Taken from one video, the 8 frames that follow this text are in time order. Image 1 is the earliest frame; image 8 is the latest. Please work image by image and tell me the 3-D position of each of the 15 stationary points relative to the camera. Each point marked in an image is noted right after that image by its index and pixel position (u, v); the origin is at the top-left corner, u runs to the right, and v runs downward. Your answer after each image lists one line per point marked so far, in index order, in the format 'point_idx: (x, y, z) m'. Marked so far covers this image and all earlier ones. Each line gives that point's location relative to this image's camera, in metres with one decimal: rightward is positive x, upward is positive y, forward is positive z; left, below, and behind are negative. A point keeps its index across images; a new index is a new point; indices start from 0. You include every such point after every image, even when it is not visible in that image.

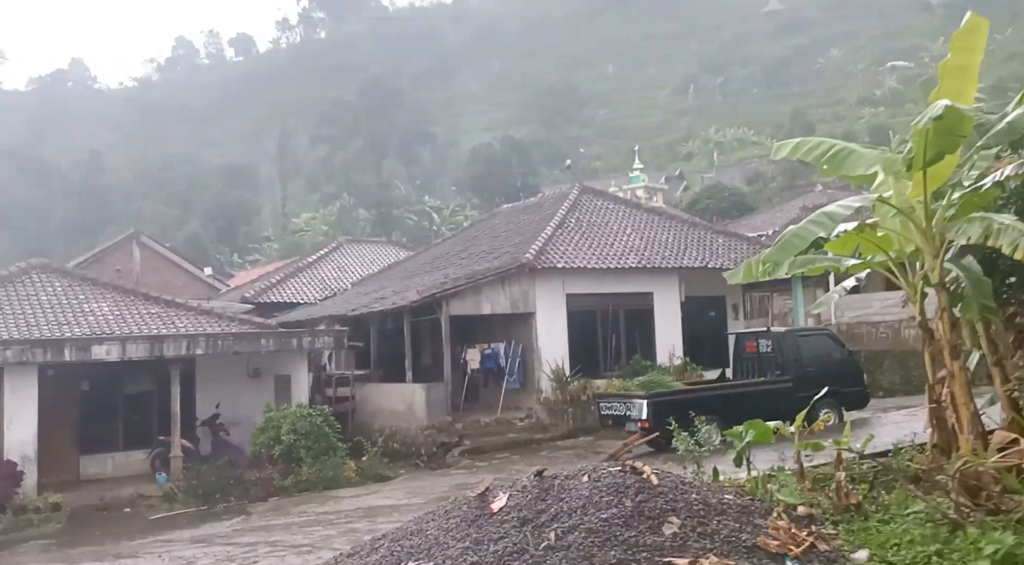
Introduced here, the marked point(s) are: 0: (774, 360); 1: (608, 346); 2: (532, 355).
0: (+3.6, -1.1, +13.8) m
1: (+1.8, -1.2, +18.0) m
2: (+0.3, -1.3, +17.3) m
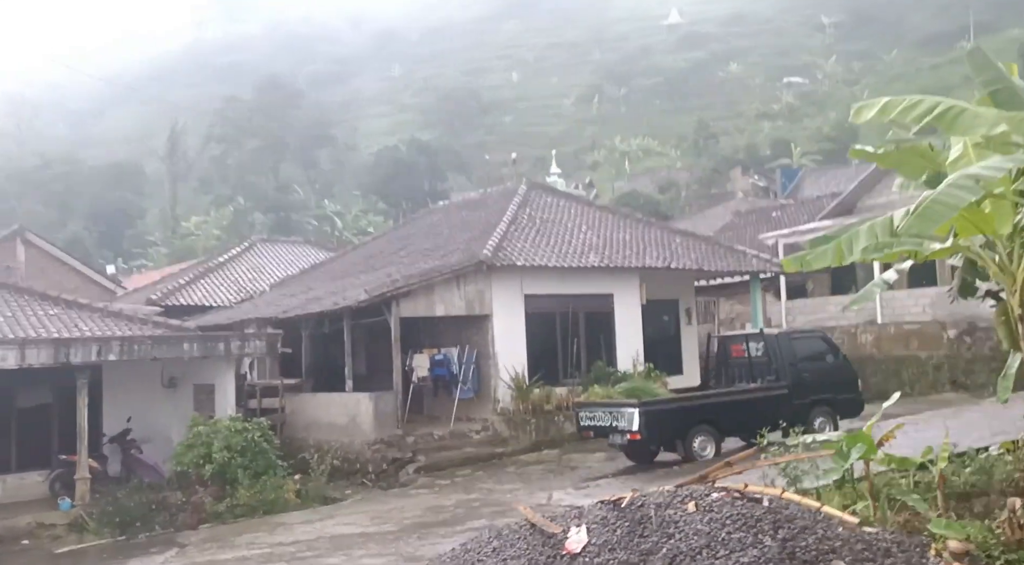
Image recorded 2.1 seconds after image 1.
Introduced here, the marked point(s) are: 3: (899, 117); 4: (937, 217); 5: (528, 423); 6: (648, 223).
0: (+3.3, -1.1, +12.7) m
1: (+1.0, -1.2, +16.6) m
2: (-0.4, -1.3, +15.8) m
3: (+2.8, +1.2, +7.1) m
4: (+2.5, +0.4, +5.8) m
5: (+0.3, -2.1, +15.2) m
6: (+2.6, +1.1, +18.9) m
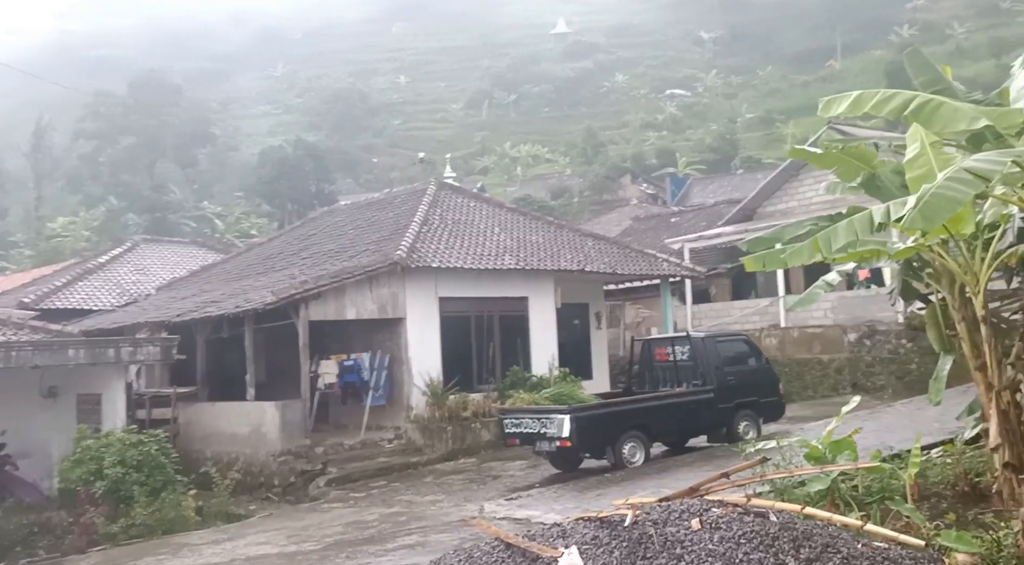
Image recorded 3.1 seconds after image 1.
0: (+2.3, -1.1, +12.5) m
1: (-0.5, -1.2, +16.1) m
2: (-1.7, -1.3, +15.1) m
3: (+2.5, +1.2, +6.9) m
4: (+2.4, +0.4, +5.5) m
5: (-1.0, -2.2, +14.6) m
6: (+0.9, +1.1, +18.5) m
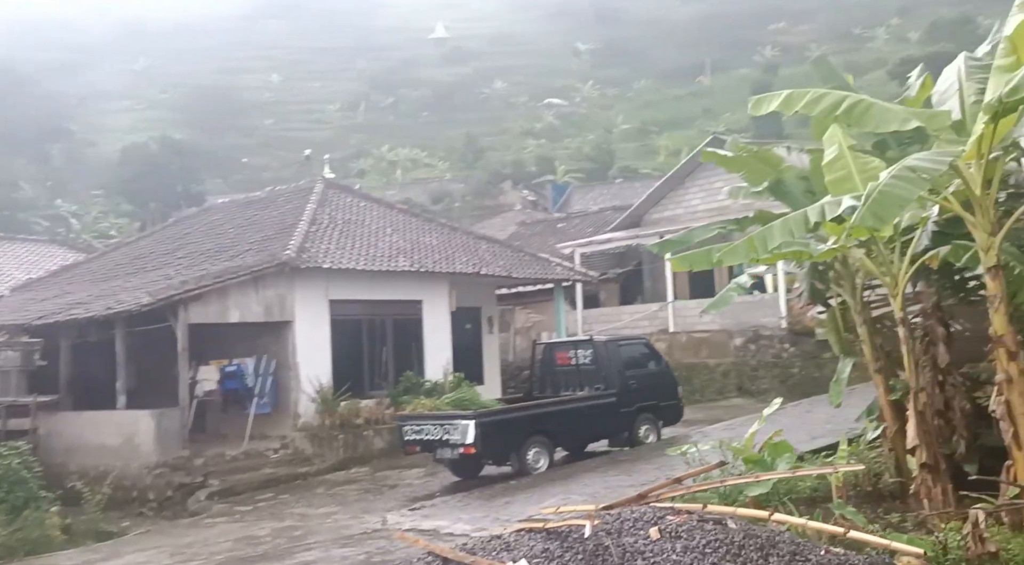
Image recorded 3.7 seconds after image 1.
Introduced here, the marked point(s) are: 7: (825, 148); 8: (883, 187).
0: (+1.1, -1.1, +12.3) m
1: (-2.1, -1.2, +15.5) m
2: (-3.3, -1.3, +14.4) m
3: (+2.0, +1.2, +6.8) m
4: (+2.0, +0.4, +5.4) m
5: (-2.5, -2.2, +13.9) m
6: (-1.1, +1.0, +18.1) m
7: (+2.5, +1.1, +7.9) m
8: (+2.1, +0.5, +5.5) m
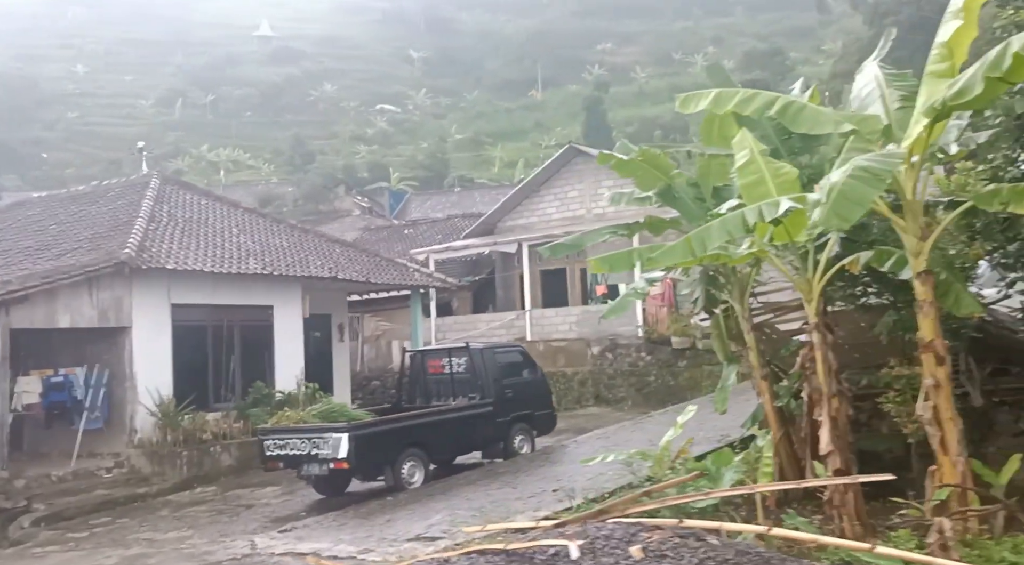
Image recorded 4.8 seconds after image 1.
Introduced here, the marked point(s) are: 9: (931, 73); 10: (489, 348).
0: (-0.5, -1.2, +11.8) m
1: (-4.2, -1.3, +14.3) m
2: (-5.1, -1.3, +13.1) m
3: (+1.5, +1.2, +6.6) m
4: (+1.8, +0.4, +5.2) m
5: (-4.3, -2.2, +12.7) m
6: (-3.6, +0.9, +17.2) m
7: (+1.8, +1.0, +7.7) m
8: (+1.8, +0.5, +5.3) m
9: (+2.5, +1.3, +5.9) m
10: (-0.3, -0.8, +11.9) m
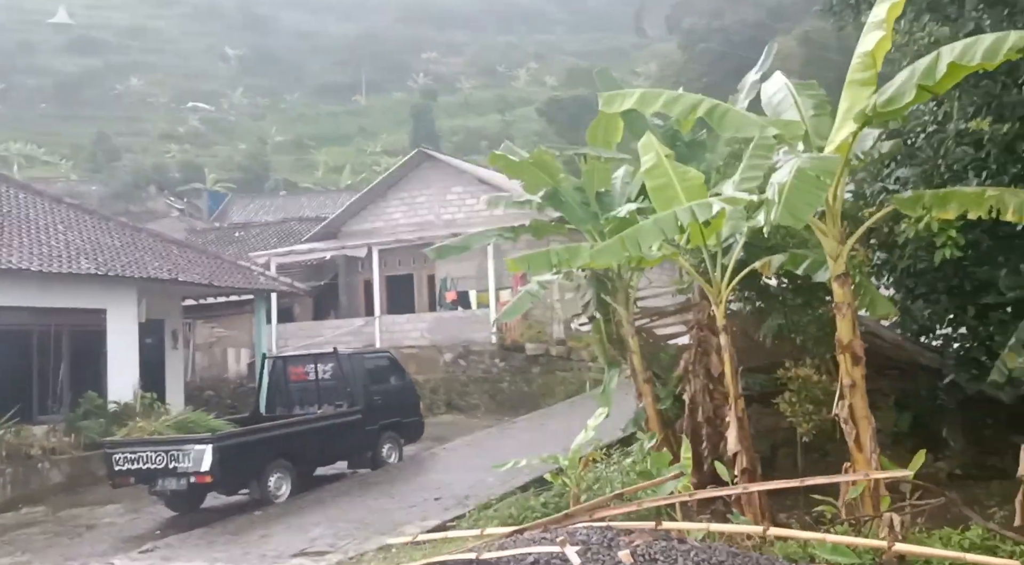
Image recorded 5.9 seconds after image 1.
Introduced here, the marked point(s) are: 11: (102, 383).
0: (-2.0, -1.2, +11.3) m
1: (-6.1, -1.3, +13.1) m
2: (-6.8, -1.3, +11.7) m
3: (+0.9, +1.1, +6.6) m
4: (+1.5, +0.4, +5.3) m
5: (-5.9, -2.2, +11.5) m
6: (-6.1, +0.9, +16.0) m
7: (+1.0, +1.0, +7.8) m
8: (+1.5, +0.5, +5.4) m
9: (+2.1, +1.2, +6.1) m
10: (-1.8, -0.8, +11.4) m
11: (-5.7, -1.4, +13.8) m
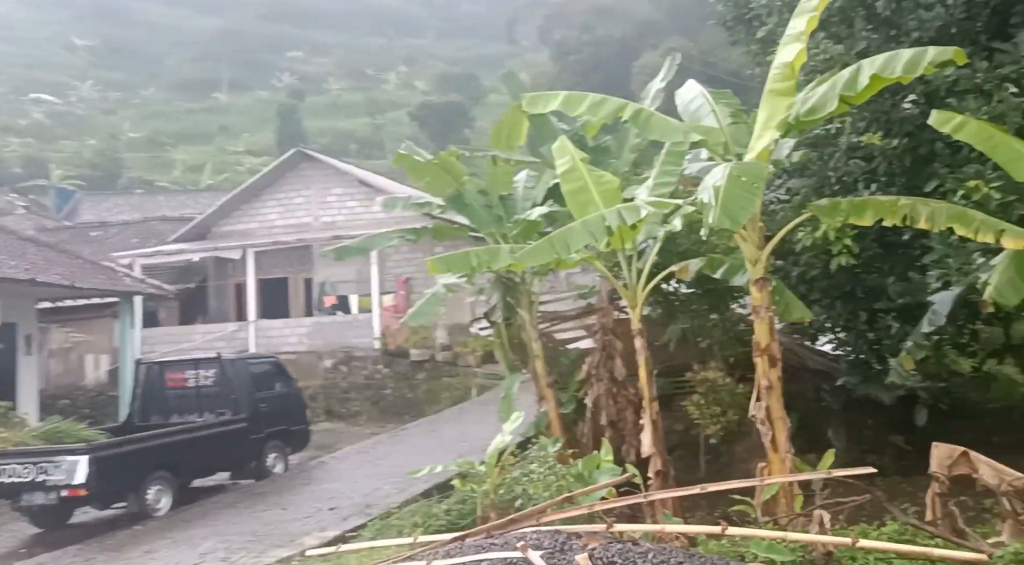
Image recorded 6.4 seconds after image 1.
0: (-3.1, -1.2, +10.8) m
1: (-7.5, -1.3, +12.0) m
2: (-8.0, -1.3, +10.5) m
3: (+0.4, +1.1, +6.6) m
4: (+1.2, +0.4, +5.4) m
5: (-7.1, -2.2, +10.4) m
6: (-7.8, +0.9, +14.9) m
7: (+0.3, +1.0, +7.8) m
8: (+1.1, +0.5, +5.4) m
9: (+1.7, +1.2, +6.3) m
10: (-3.0, -0.8, +11.0) m
11: (-7.2, -1.4, +12.7) m
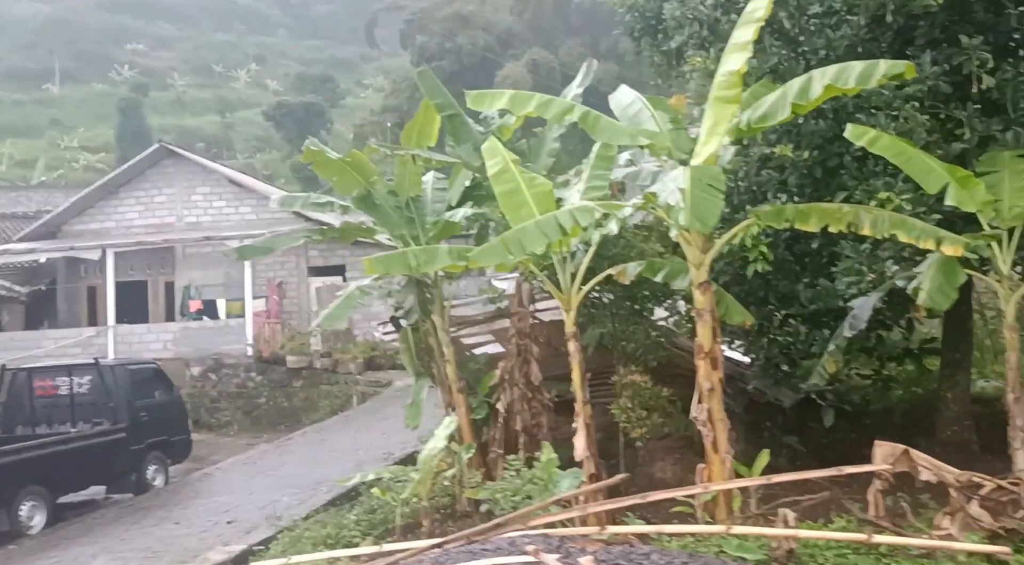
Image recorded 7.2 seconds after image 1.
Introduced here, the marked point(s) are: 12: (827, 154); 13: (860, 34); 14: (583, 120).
0: (-4.2, -1.2, +10.0) m
1: (-8.7, -1.2, +10.5) m
2: (-8.9, -1.2, +8.9) m
3: (+0.1, +1.1, +6.5) m
4: (+1.0, +0.4, +5.4) m
5: (-8.0, -2.1, +9.0) m
6: (-9.4, +0.9, +13.3) m
7: (-0.2, +1.0, +7.7) m
8: (+1.0, +0.5, +5.5) m
9: (+1.3, +1.2, +6.4) m
10: (-4.0, -0.8, +10.2) m
11: (-8.5, -1.3, +11.3) m
12: (+2.7, +1.1, +8.5) m
13: (+2.9, +2.1, +8.4) m
14: (+0.4, +1.1, +6.5) m
